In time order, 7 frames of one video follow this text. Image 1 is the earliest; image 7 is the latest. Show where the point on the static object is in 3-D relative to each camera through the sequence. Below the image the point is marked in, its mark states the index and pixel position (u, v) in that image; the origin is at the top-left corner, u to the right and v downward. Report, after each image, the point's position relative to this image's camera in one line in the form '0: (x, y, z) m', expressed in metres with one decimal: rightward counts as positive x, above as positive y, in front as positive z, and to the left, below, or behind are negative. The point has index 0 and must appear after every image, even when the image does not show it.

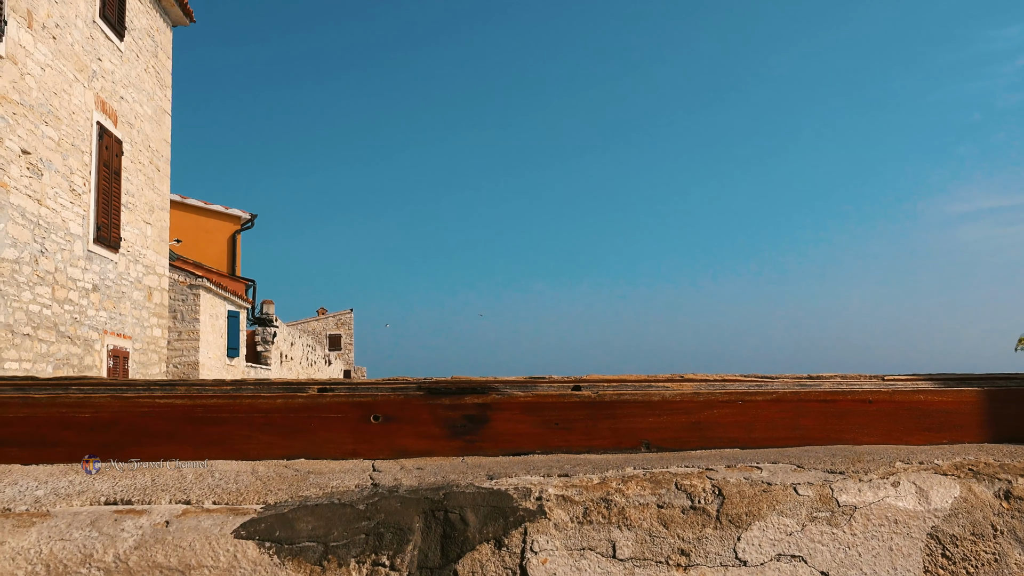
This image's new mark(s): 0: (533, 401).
0: (+0.1, -0.4, +2.3) m
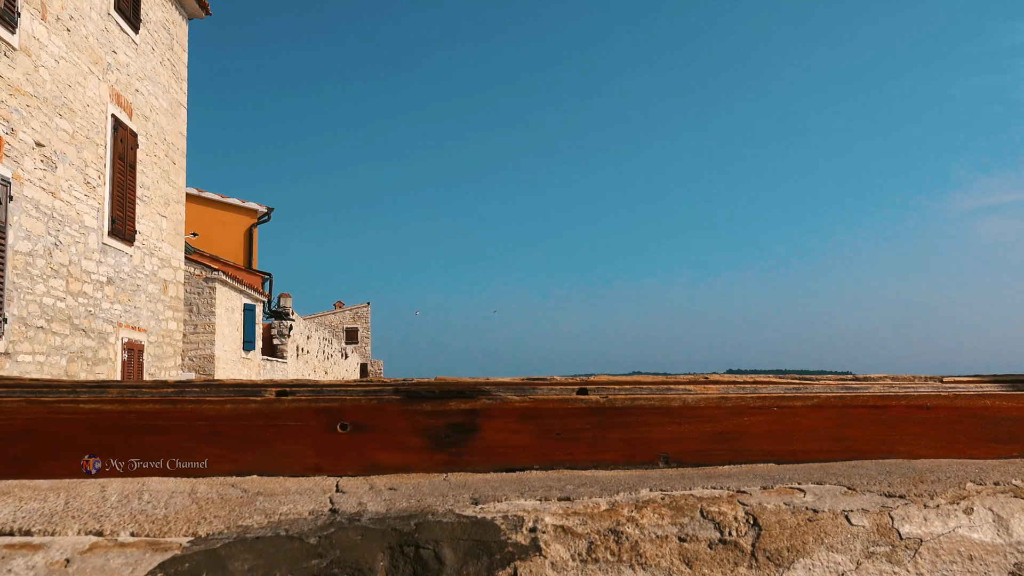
0: (+0.1, -0.4, +1.9) m
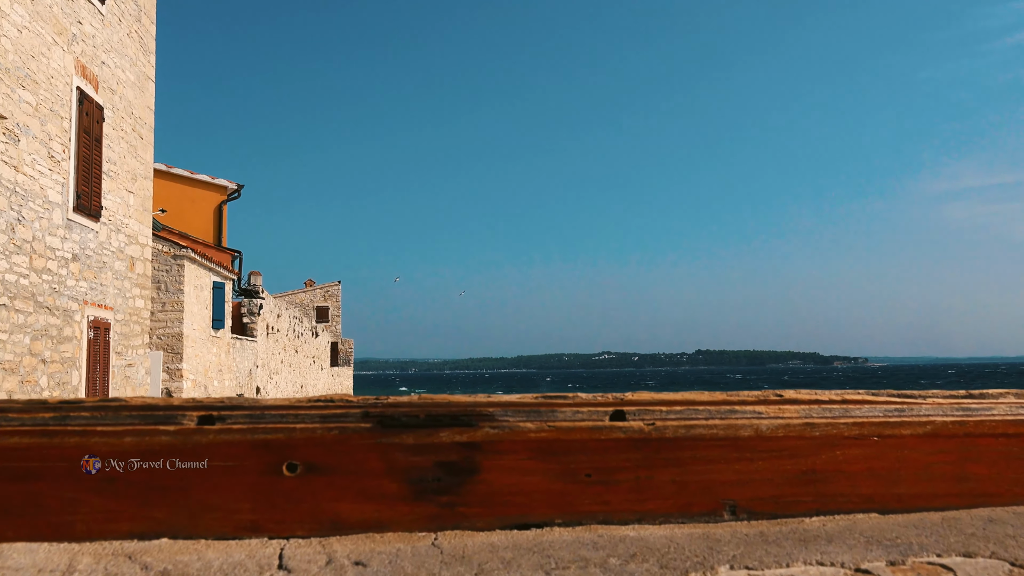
0: (+0.1, -0.3, +1.4) m
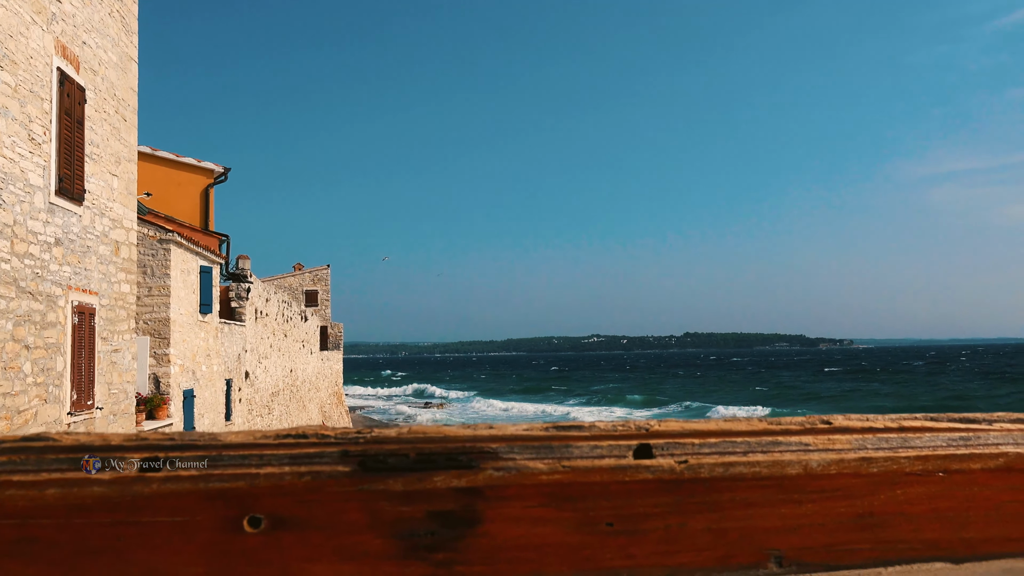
0: (+0.1, -0.4, +1.2) m
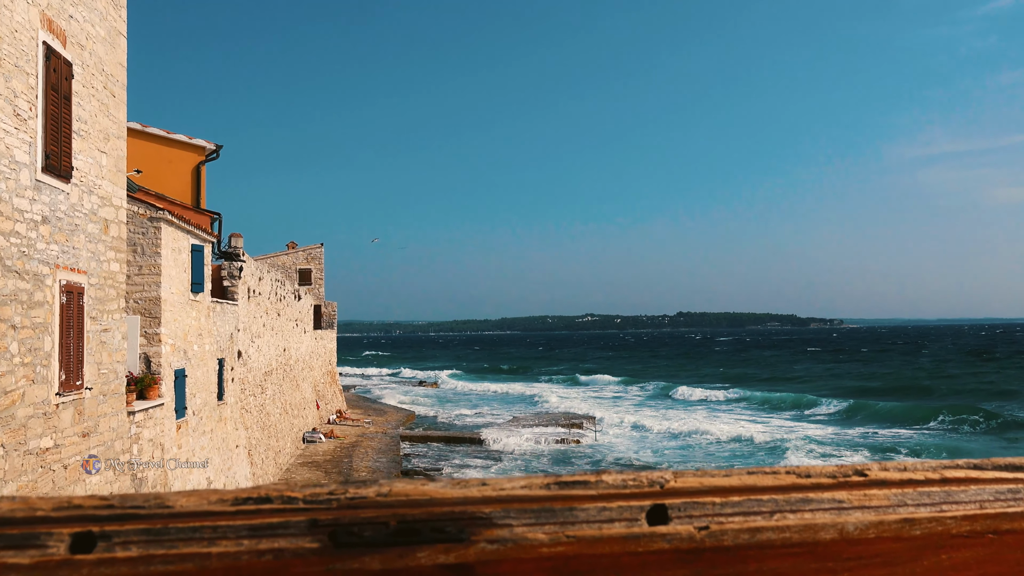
0: (+0.1, -0.4, +1.0) m
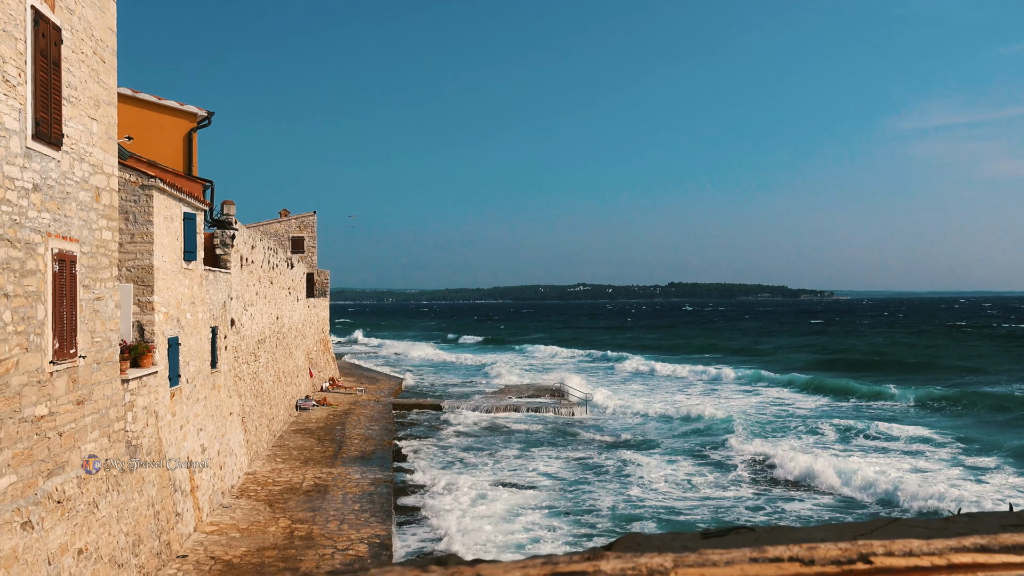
0: (+1.2, -0.8, +4.3) m
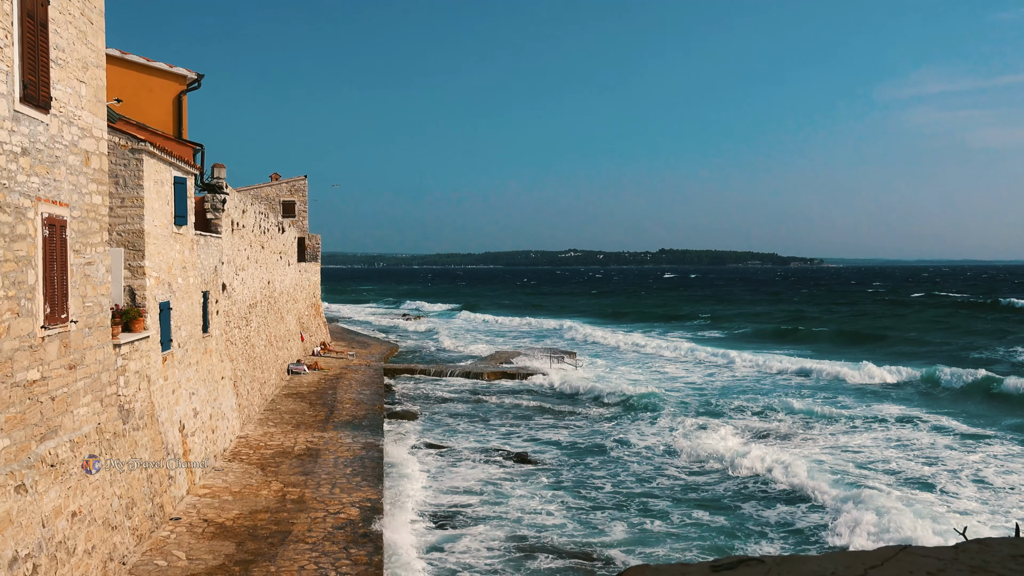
0: (+1.0, -0.7, +4.5) m
